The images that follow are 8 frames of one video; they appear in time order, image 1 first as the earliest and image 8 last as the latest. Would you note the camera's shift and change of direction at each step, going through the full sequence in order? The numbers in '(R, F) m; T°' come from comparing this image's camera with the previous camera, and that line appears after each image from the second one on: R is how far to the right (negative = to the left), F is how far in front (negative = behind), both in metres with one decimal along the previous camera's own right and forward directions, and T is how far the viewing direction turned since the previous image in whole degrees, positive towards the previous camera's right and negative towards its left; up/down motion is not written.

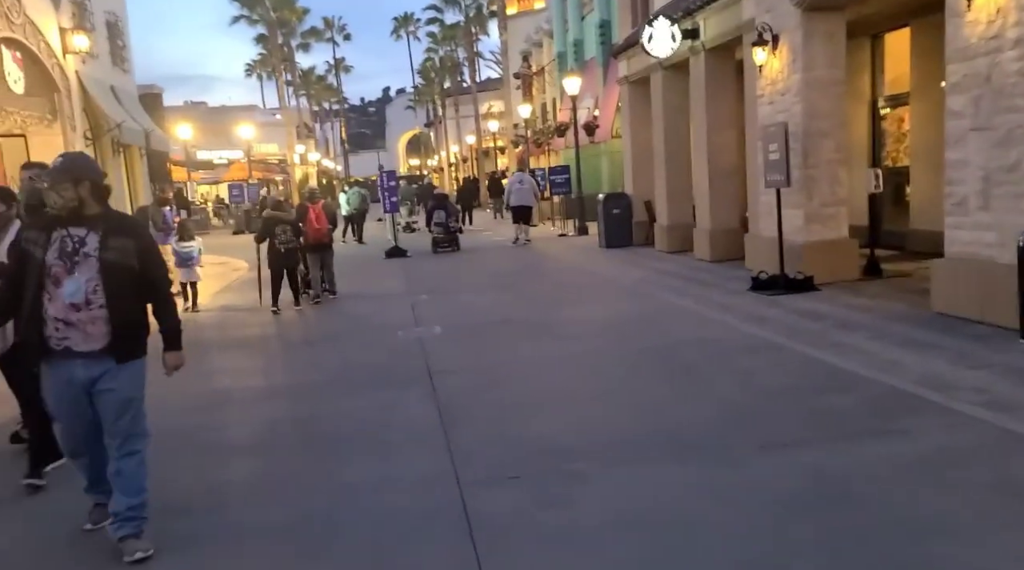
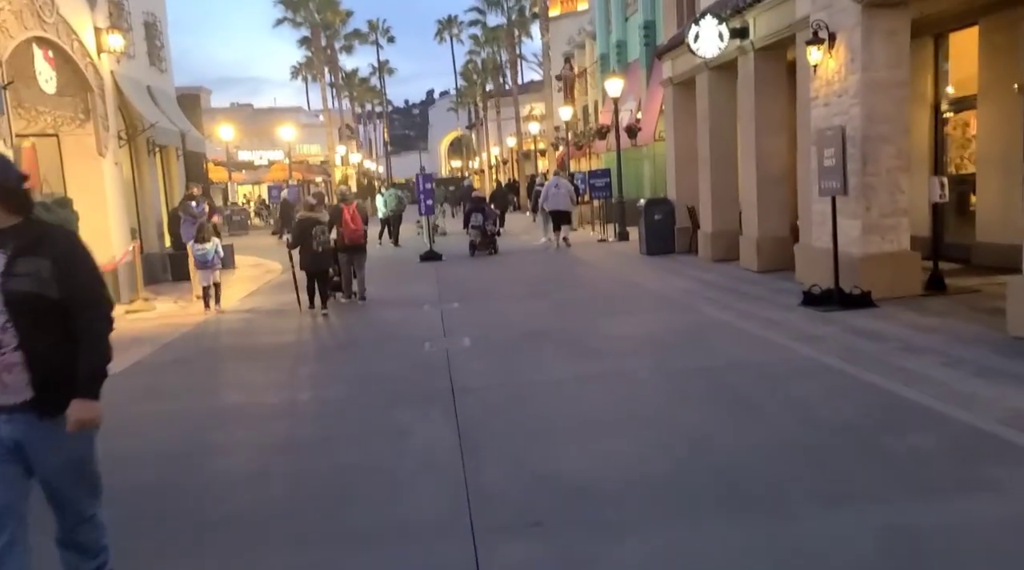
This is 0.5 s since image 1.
(0.0, +0.6) m; -2°
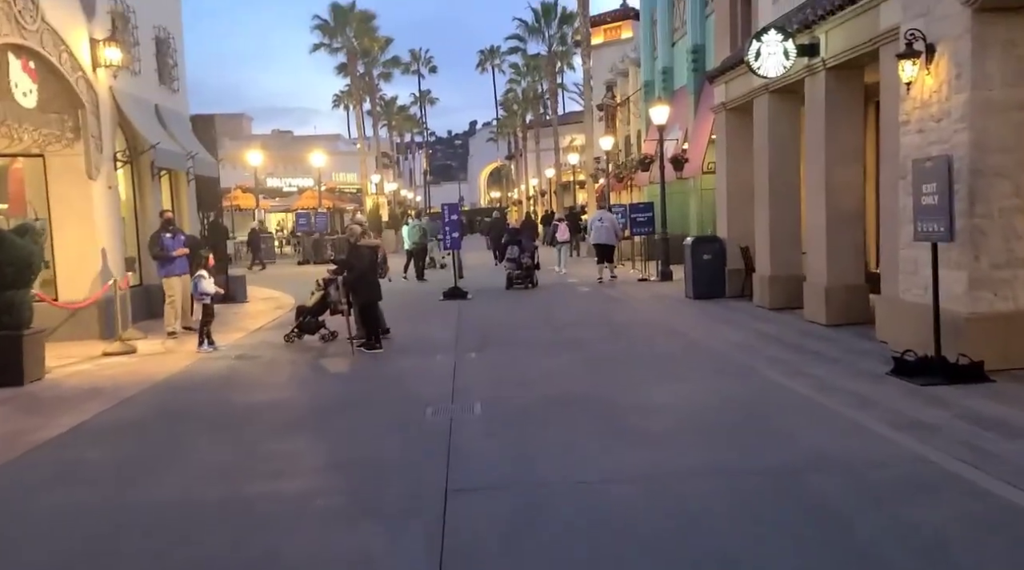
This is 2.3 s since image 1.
(+0.1, +1.8) m; -2°
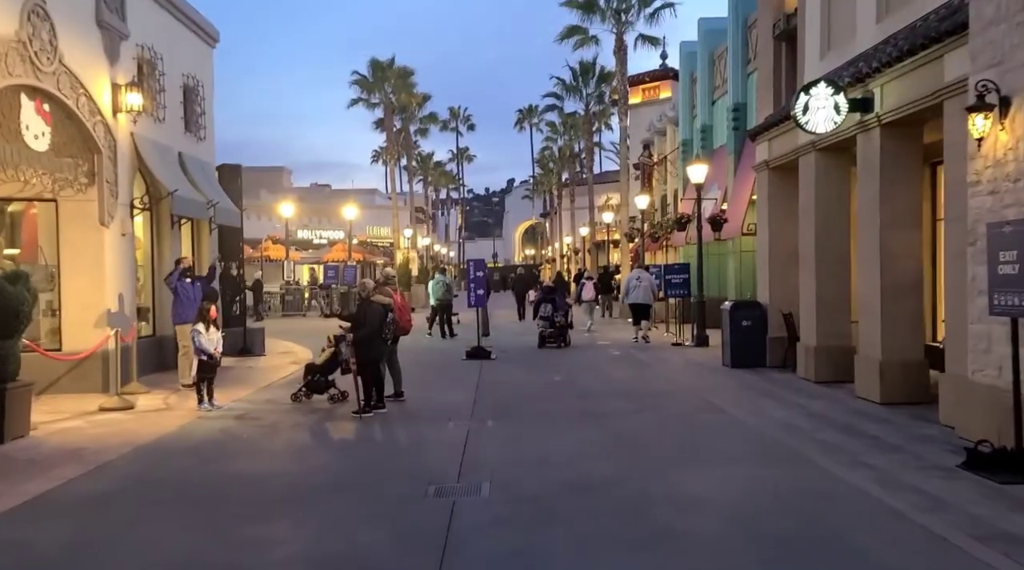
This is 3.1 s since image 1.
(+0.1, +0.9) m; -2°
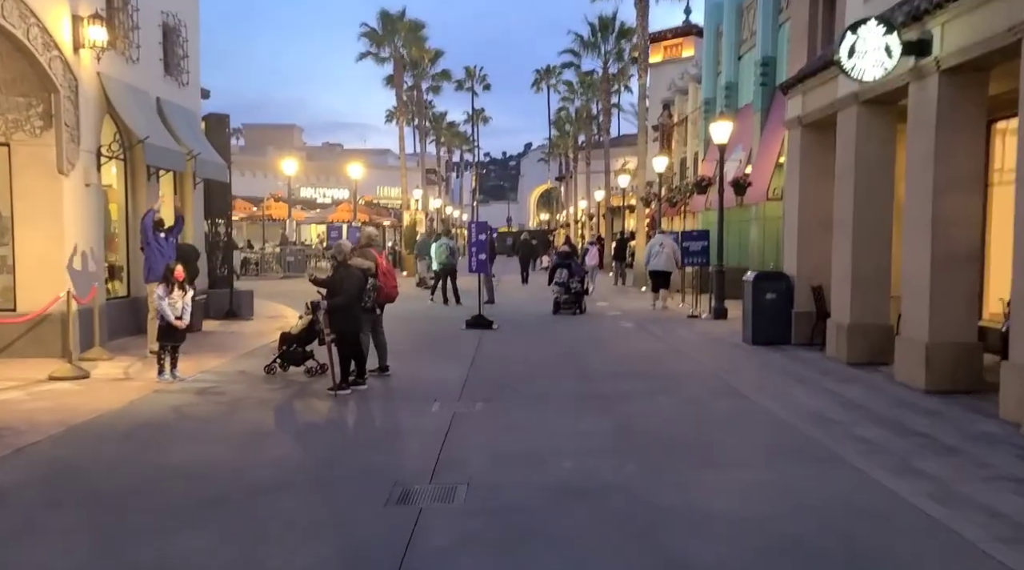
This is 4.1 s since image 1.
(+0.2, +1.4) m; -1°
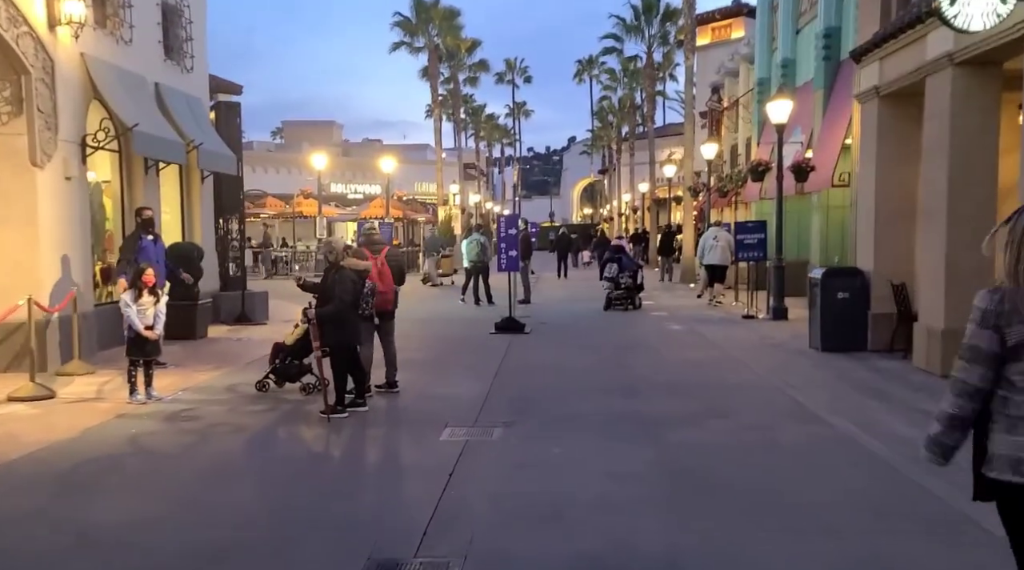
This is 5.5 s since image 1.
(+0.2, +1.7) m; -3°
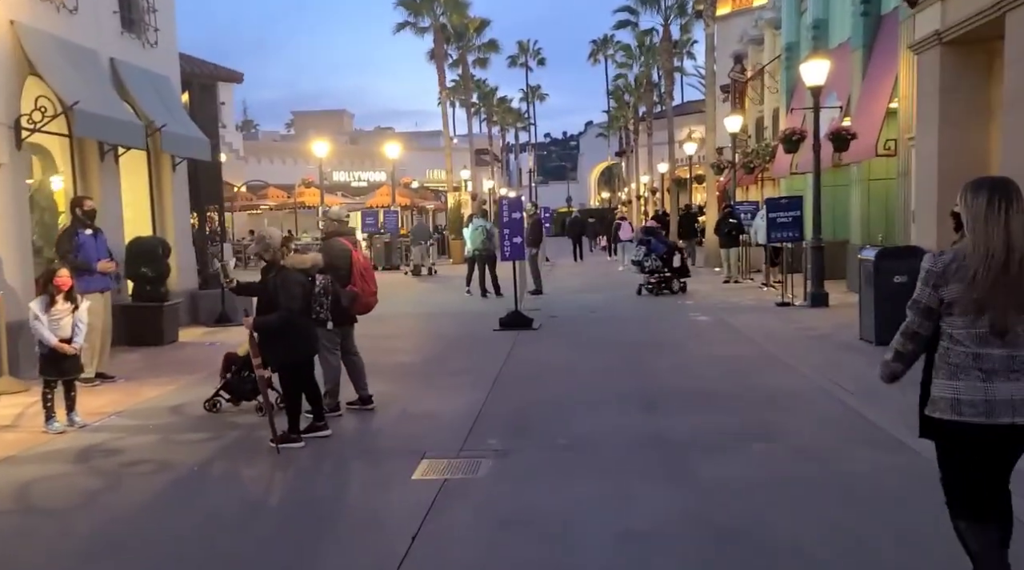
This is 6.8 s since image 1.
(+0.2, +1.7) m; -1°
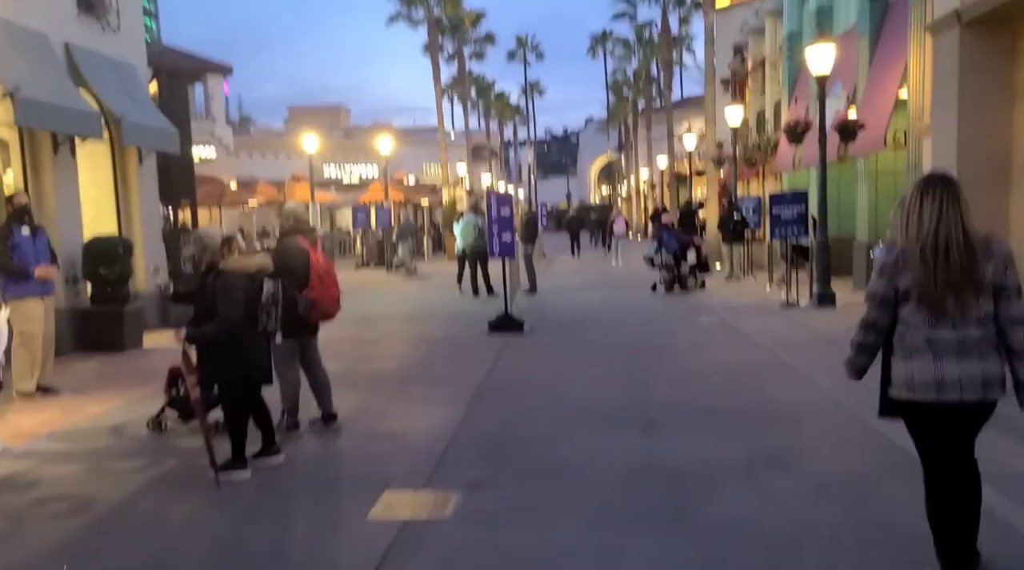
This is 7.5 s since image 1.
(+0.2, +0.9) m; 0°
